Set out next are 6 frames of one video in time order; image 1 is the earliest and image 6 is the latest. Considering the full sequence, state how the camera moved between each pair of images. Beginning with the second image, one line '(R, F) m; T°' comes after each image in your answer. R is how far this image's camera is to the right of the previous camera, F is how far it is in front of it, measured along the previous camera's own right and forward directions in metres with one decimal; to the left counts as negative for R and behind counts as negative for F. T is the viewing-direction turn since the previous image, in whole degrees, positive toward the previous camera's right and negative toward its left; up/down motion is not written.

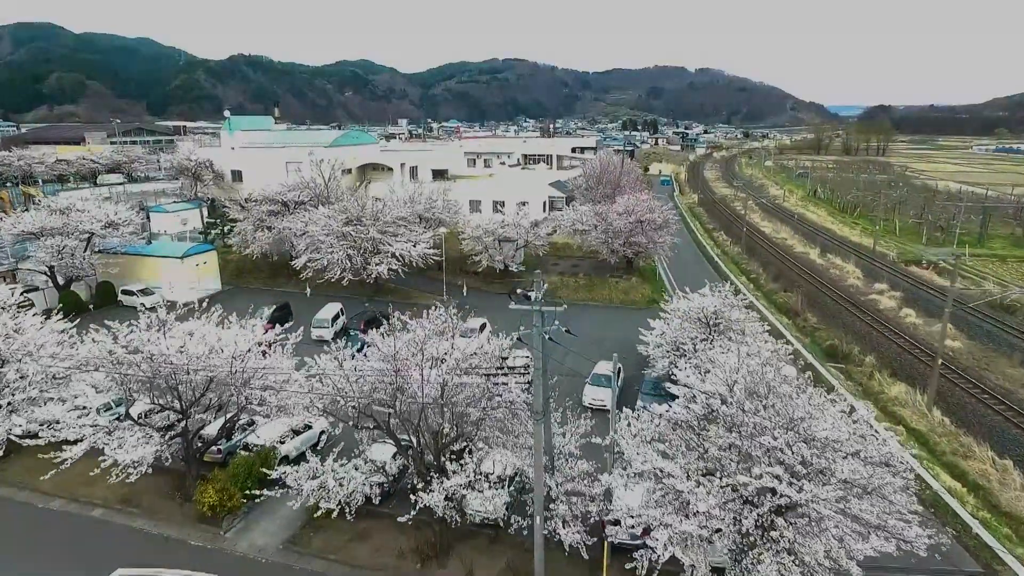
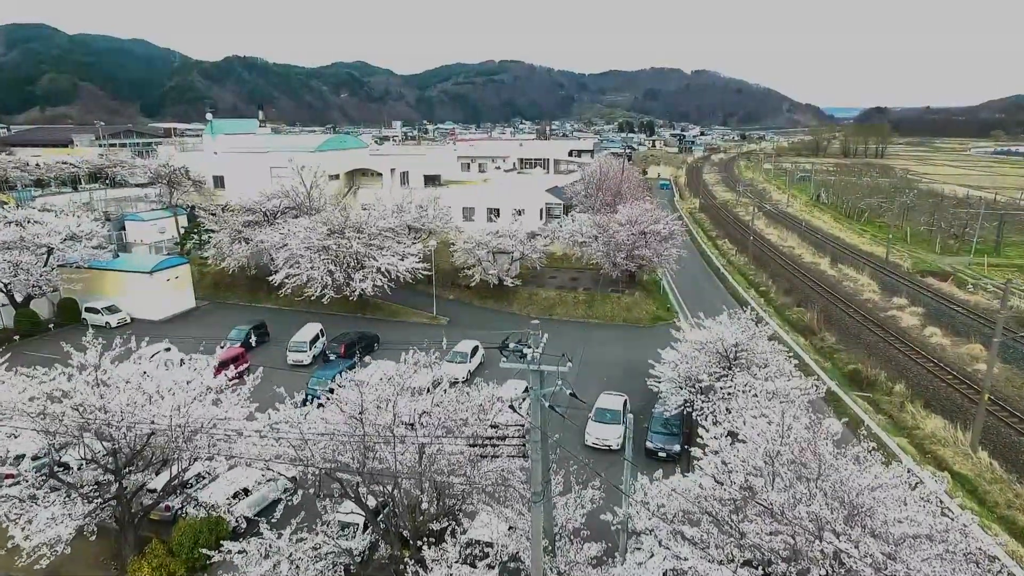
(+0.1, +1.6) m; 0°
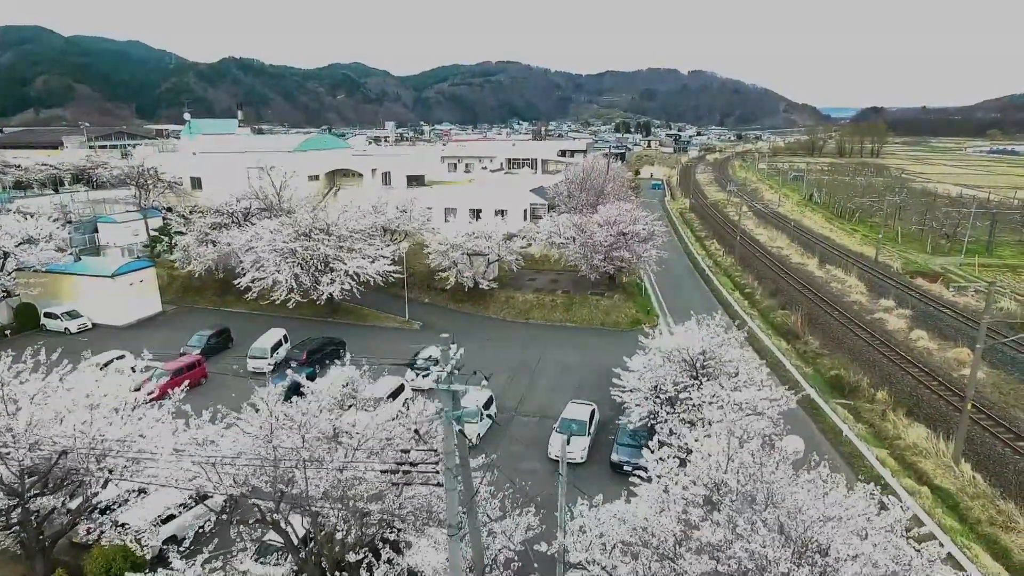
(+0.8, +0.7) m; 0°
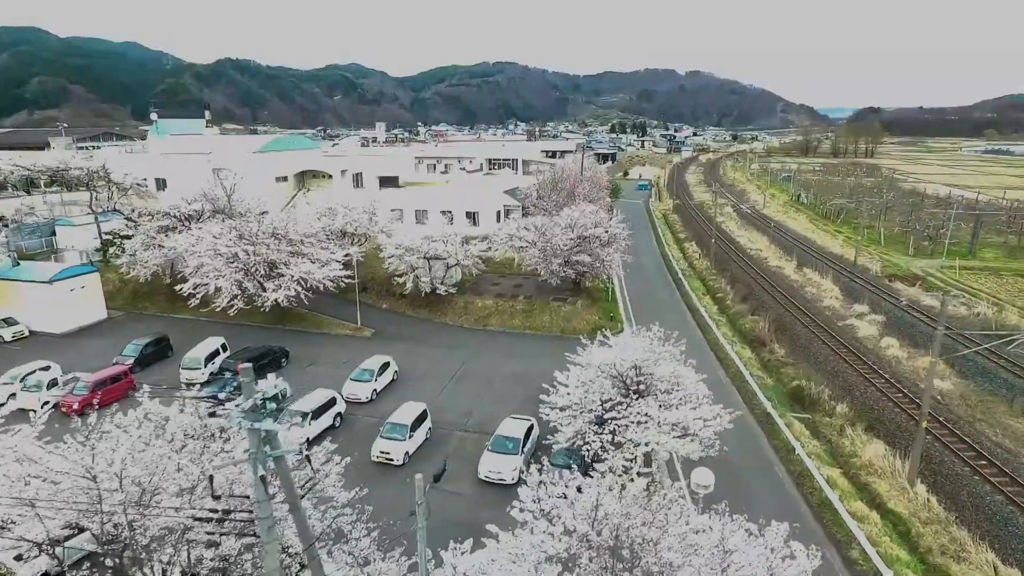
(+1.4, +0.8) m; 0°
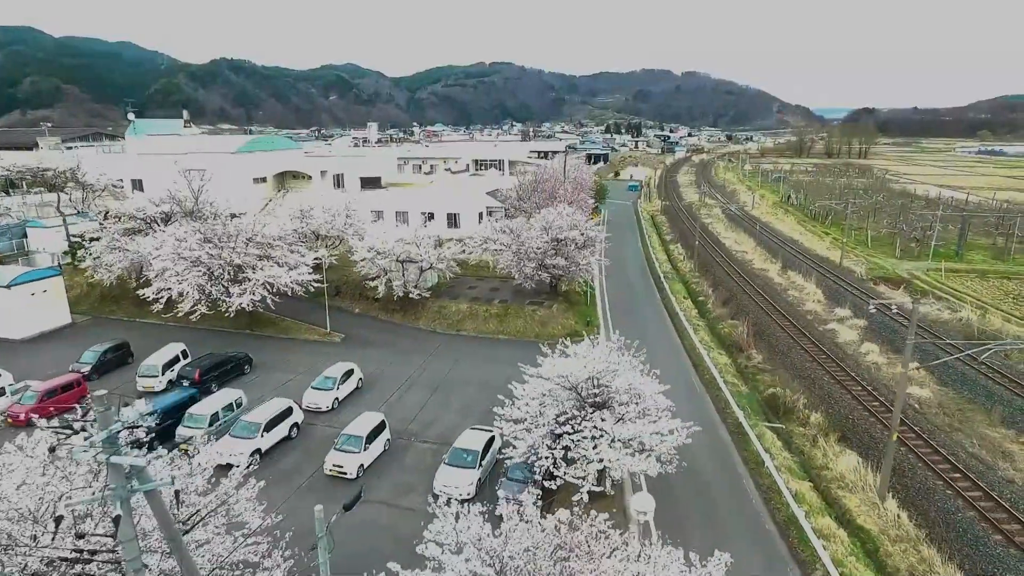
(+0.7, +0.5) m; 0°
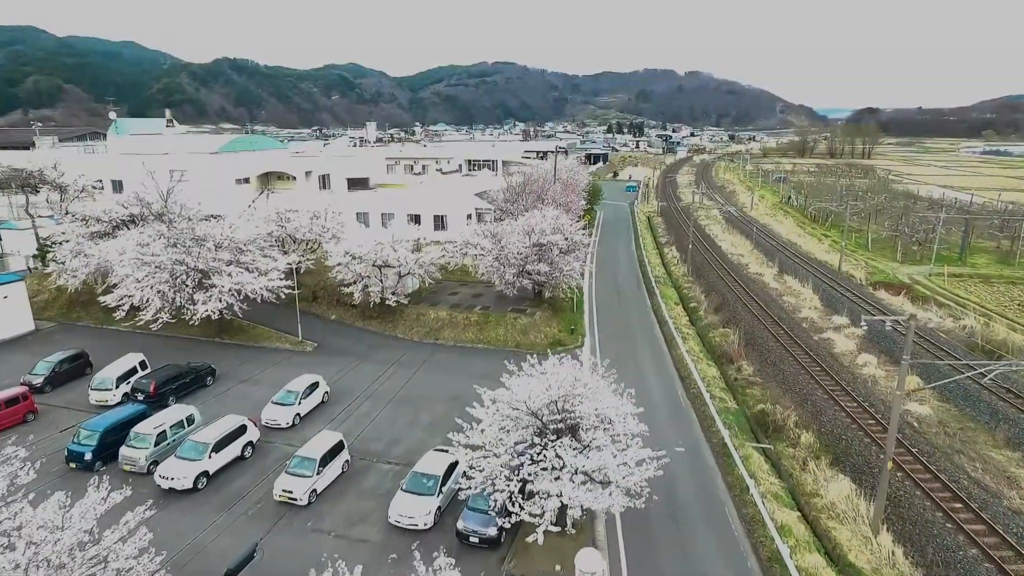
(+0.7, +0.9) m; 0°
